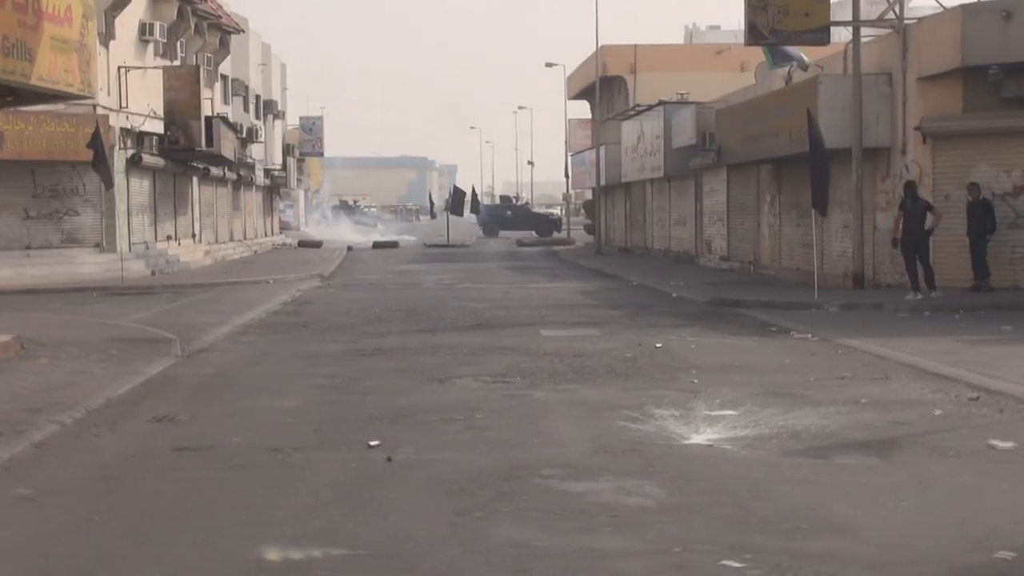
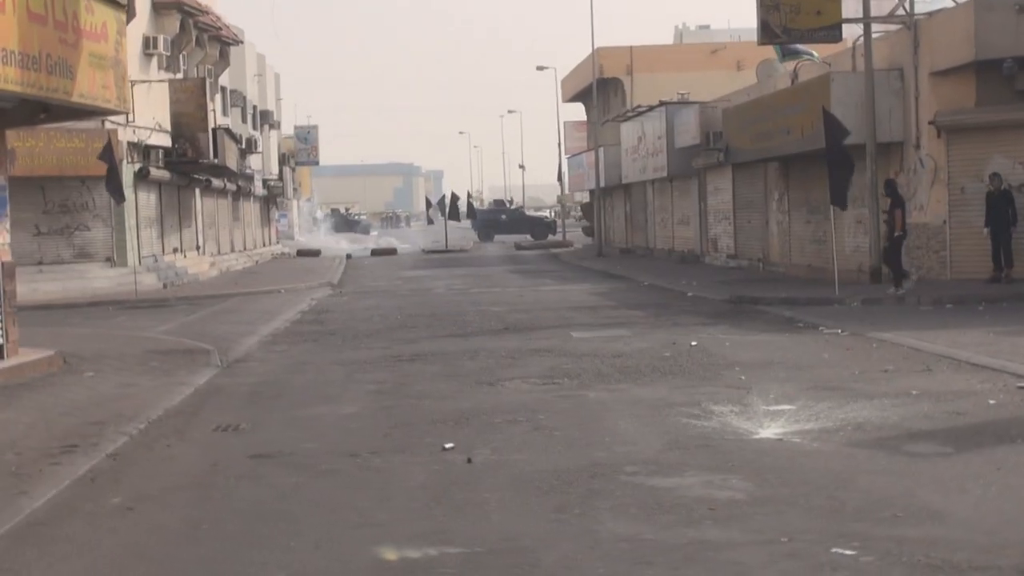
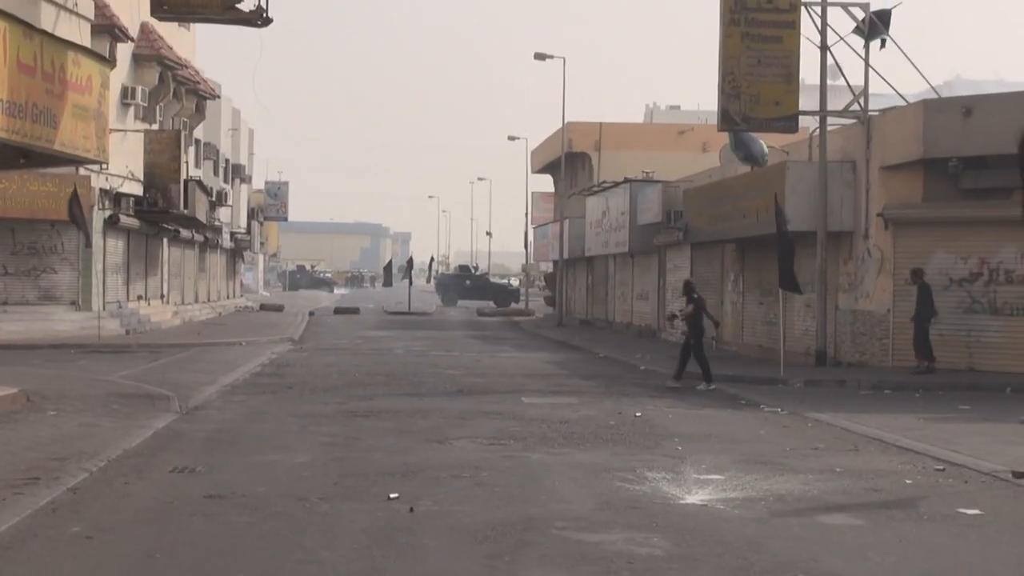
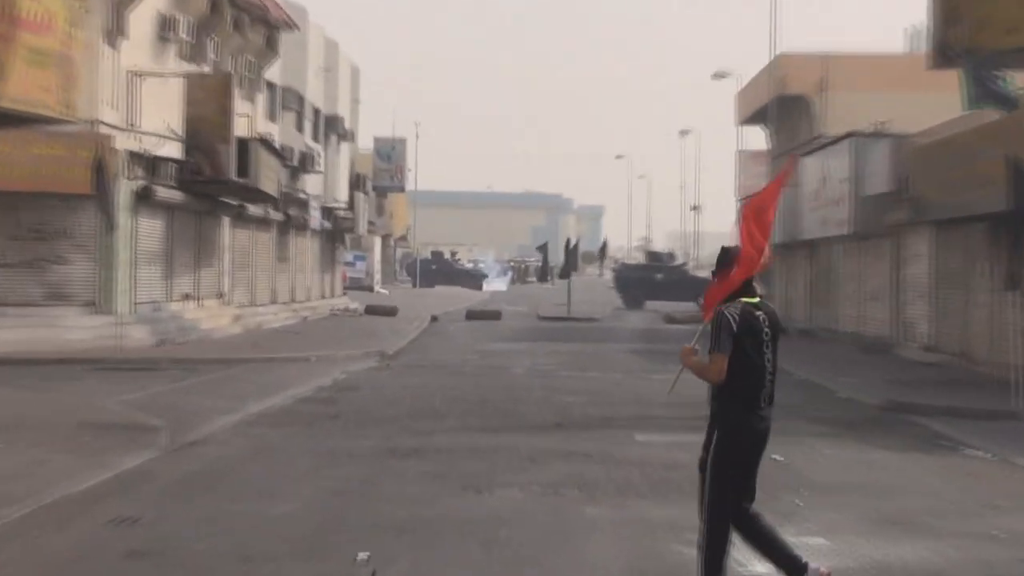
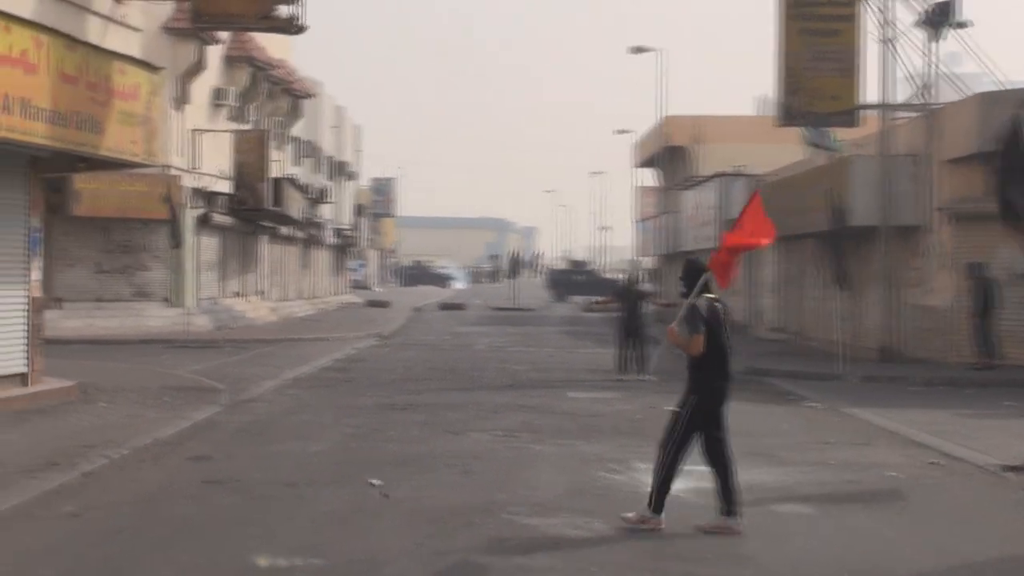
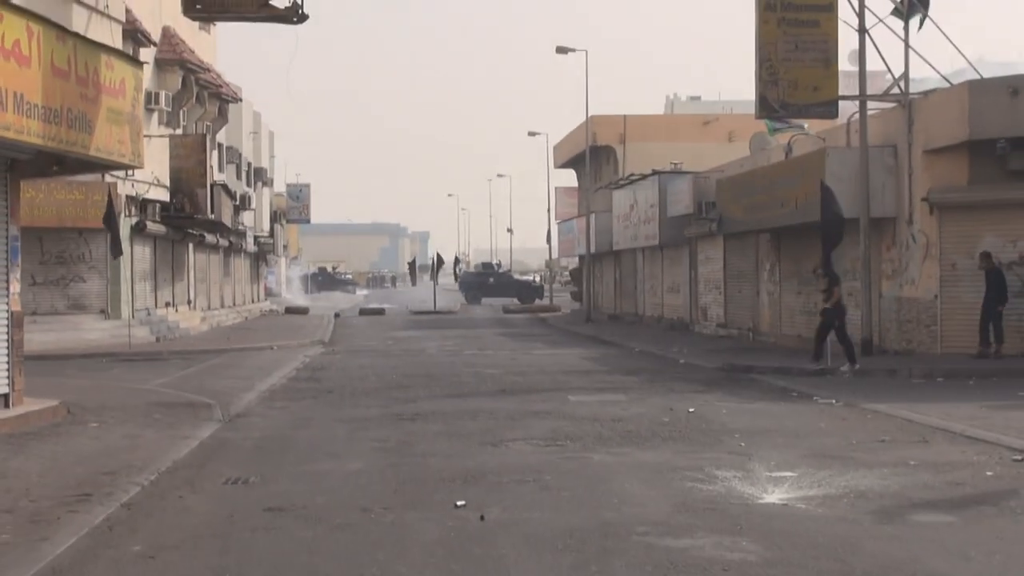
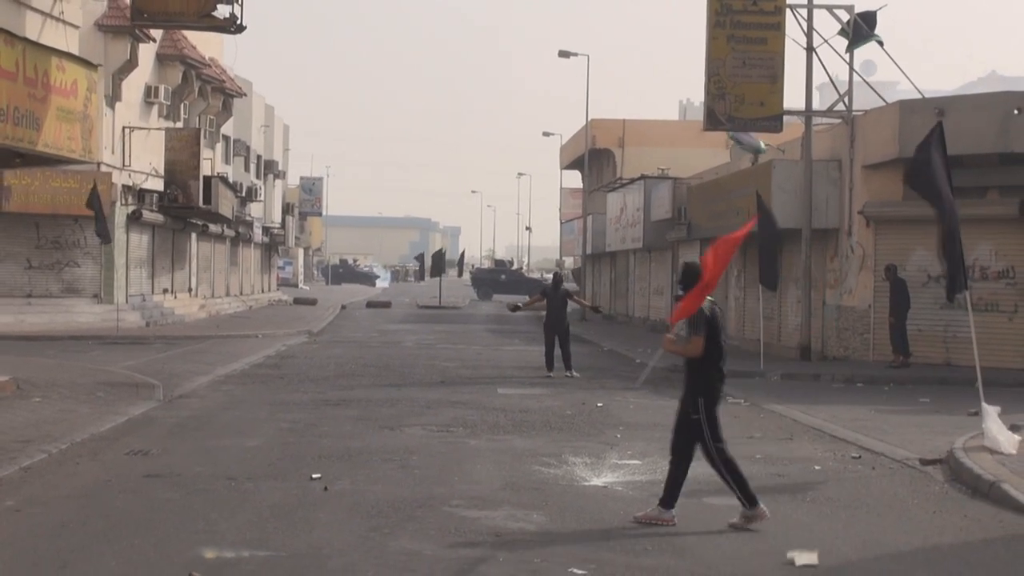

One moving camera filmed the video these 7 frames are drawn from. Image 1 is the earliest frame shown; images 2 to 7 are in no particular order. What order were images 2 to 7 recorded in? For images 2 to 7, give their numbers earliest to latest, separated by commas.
2, 6, 3, 7, 5, 4
